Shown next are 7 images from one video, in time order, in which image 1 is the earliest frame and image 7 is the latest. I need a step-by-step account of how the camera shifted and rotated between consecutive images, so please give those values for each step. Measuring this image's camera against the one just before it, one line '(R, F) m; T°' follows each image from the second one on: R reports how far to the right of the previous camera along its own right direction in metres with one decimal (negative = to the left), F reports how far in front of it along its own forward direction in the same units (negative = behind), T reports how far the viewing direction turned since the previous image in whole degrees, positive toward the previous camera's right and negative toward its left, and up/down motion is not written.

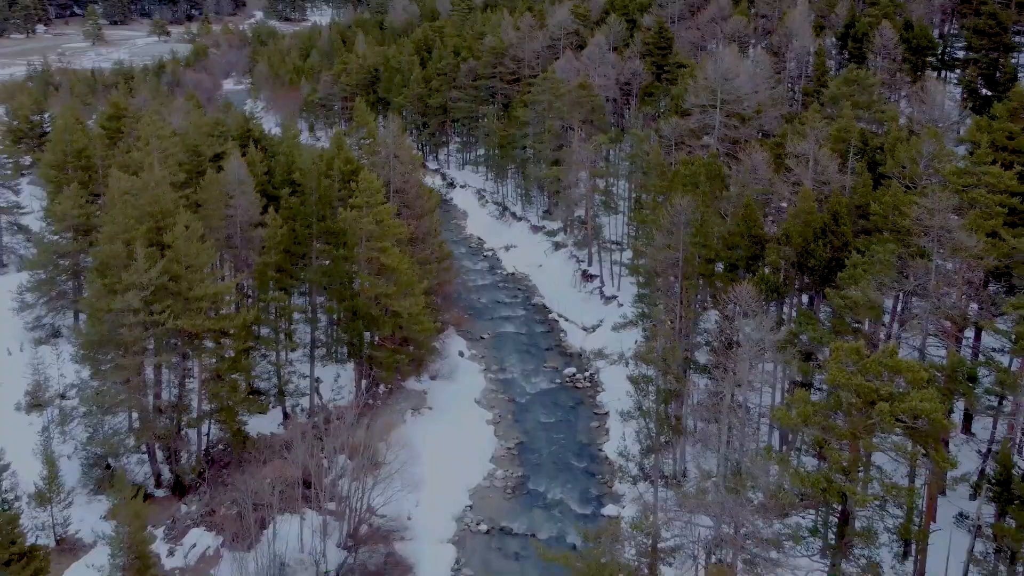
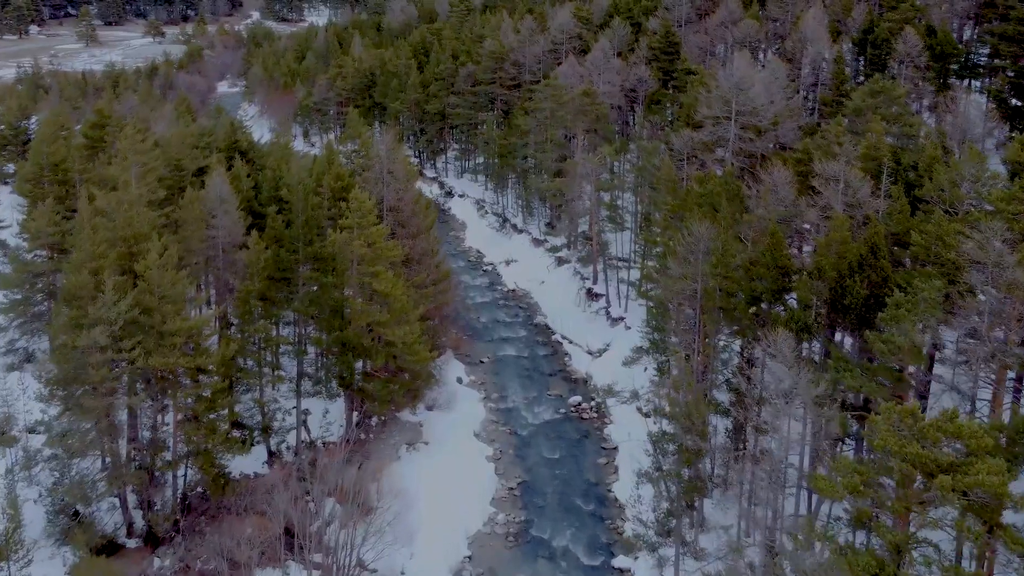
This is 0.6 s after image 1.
(-0.1, +2.0) m; 0°
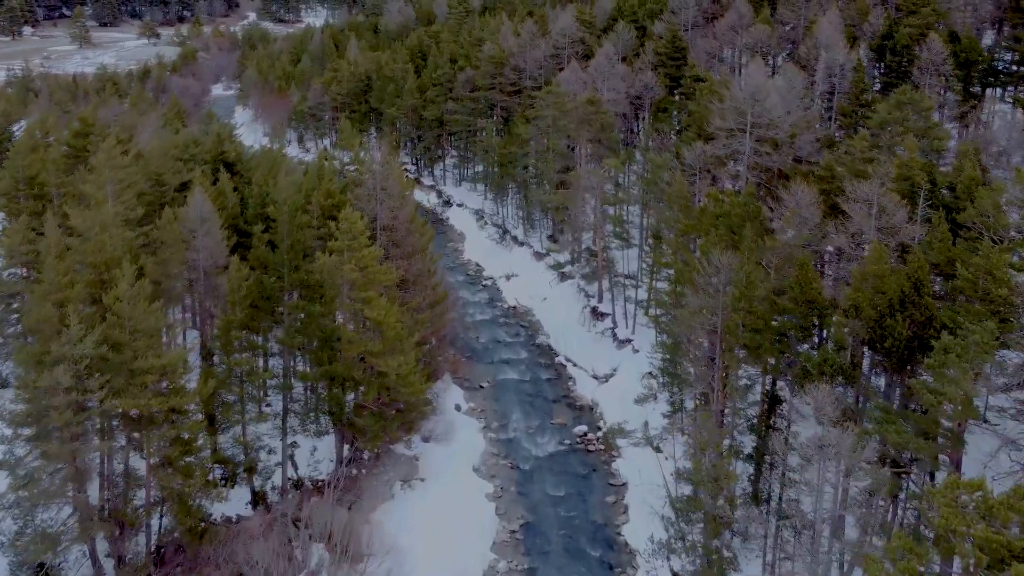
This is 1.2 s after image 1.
(-0.1, +1.8) m; 0°
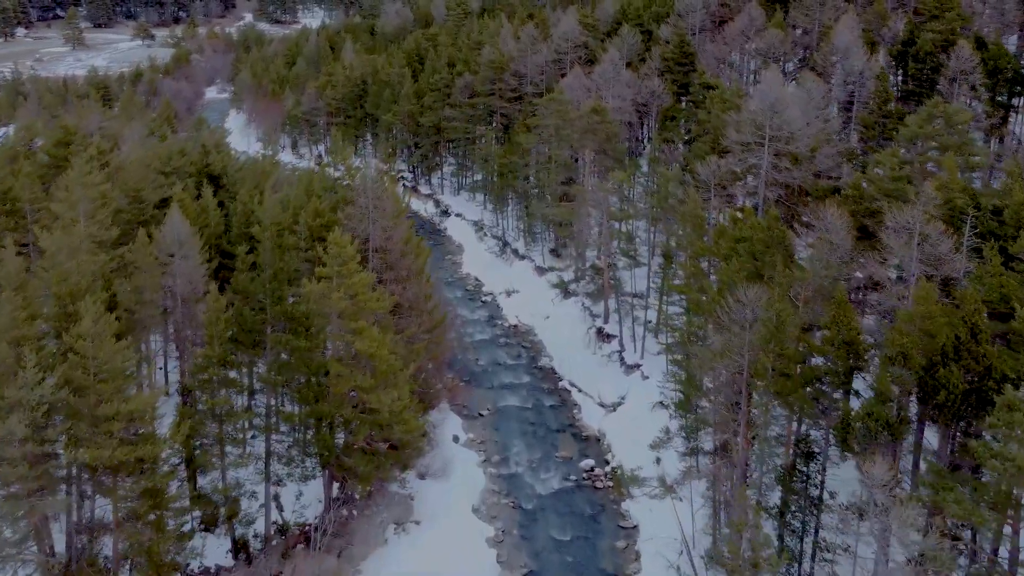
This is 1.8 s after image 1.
(-0.1, +1.9) m; 0°
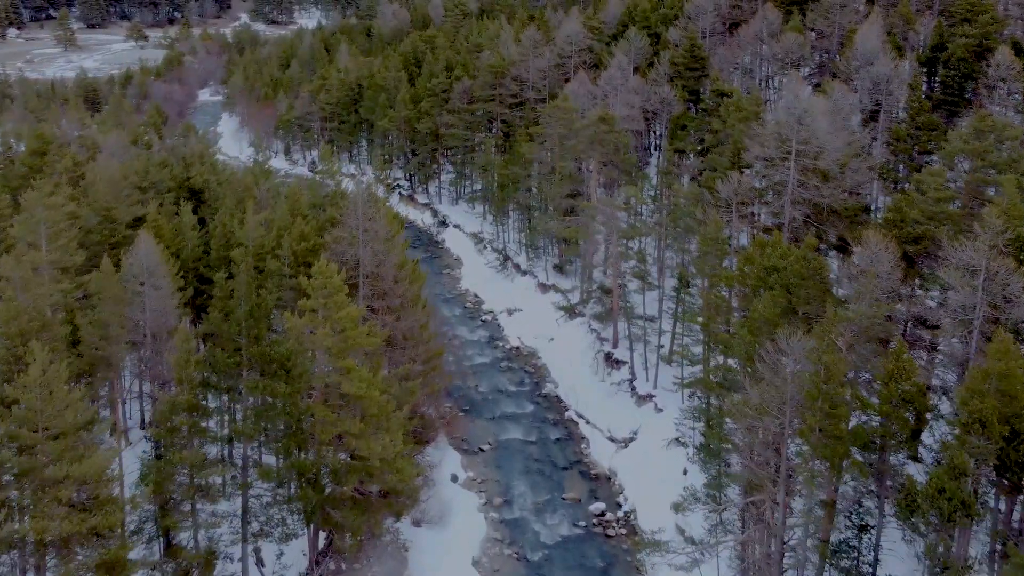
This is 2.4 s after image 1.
(-0.1, +2.2) m; 0°
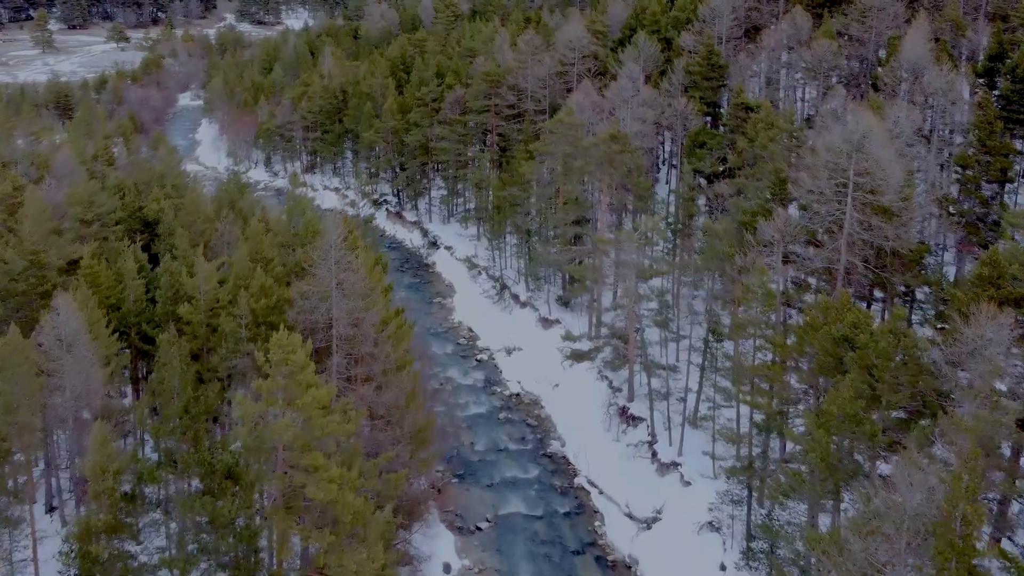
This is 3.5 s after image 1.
(-0.2, +4.0) m; 0°
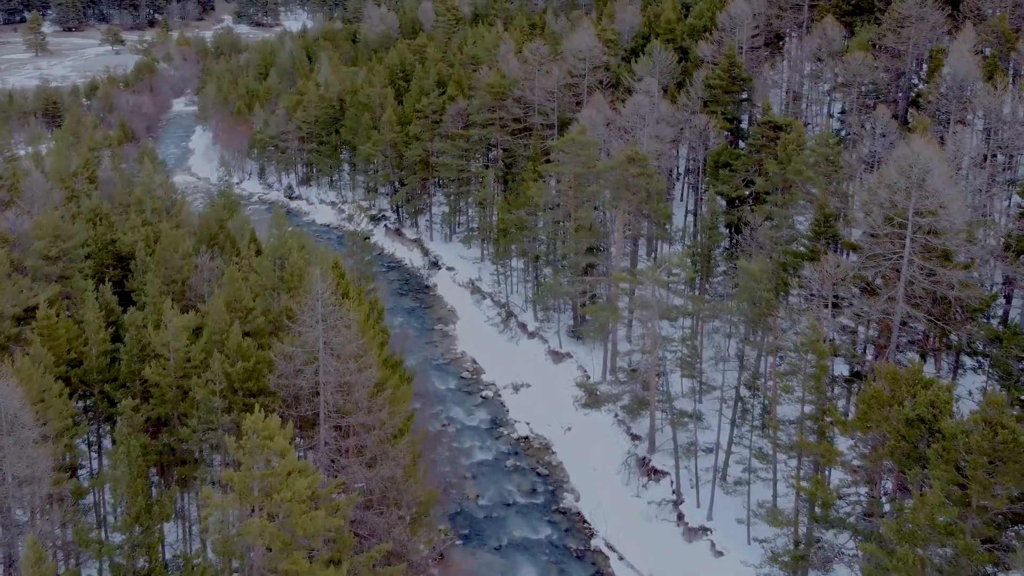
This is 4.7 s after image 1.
(-0.2, +2.5) m; 0°
